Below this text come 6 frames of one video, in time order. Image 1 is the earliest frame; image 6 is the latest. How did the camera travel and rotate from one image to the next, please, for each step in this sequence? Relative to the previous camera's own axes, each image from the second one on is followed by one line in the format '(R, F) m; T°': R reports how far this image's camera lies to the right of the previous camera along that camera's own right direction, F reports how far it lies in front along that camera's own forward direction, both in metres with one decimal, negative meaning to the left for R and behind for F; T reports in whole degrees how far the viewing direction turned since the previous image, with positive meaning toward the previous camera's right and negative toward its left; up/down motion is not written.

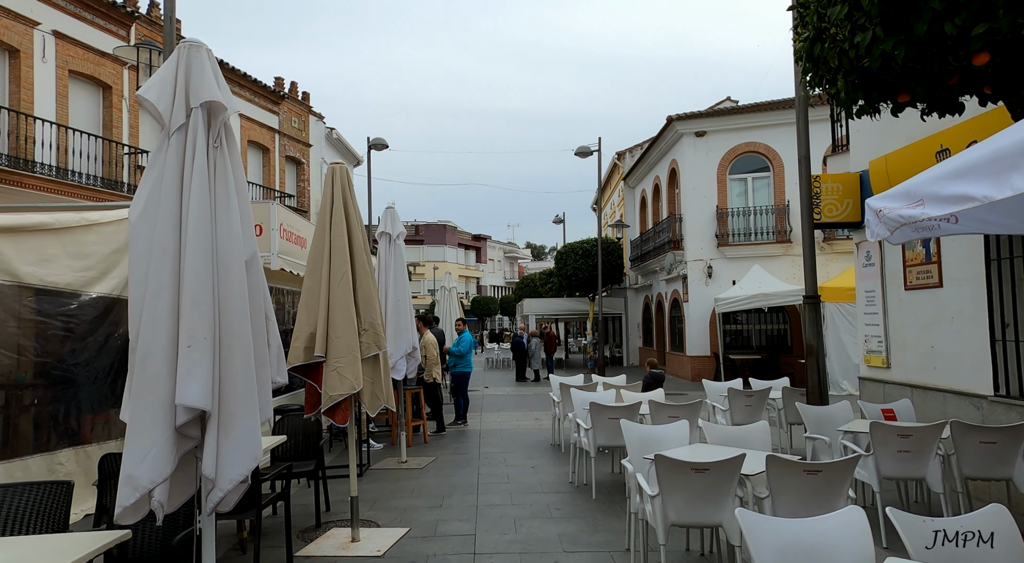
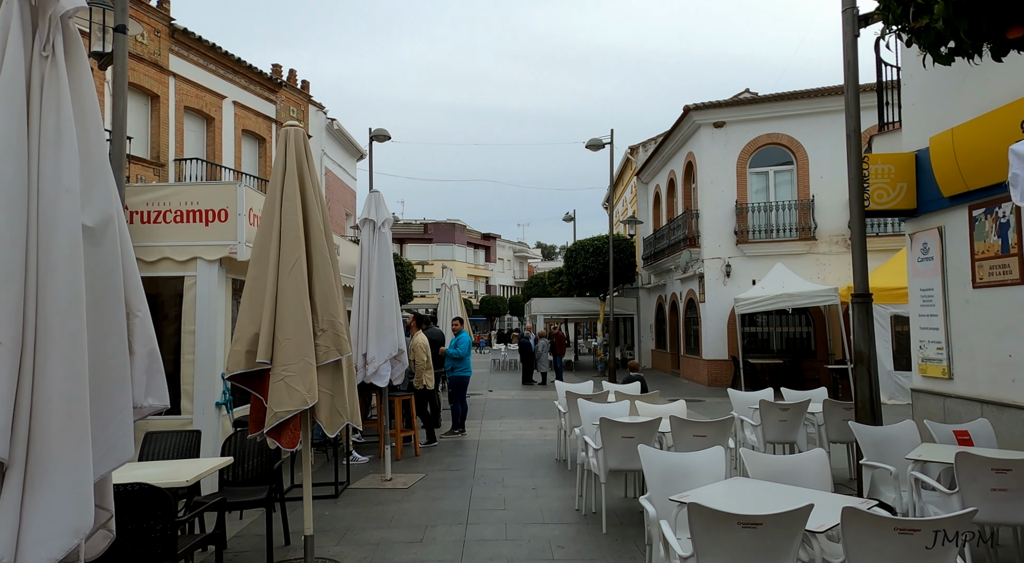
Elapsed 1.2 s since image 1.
(+0.1, +1.1) m; -1°
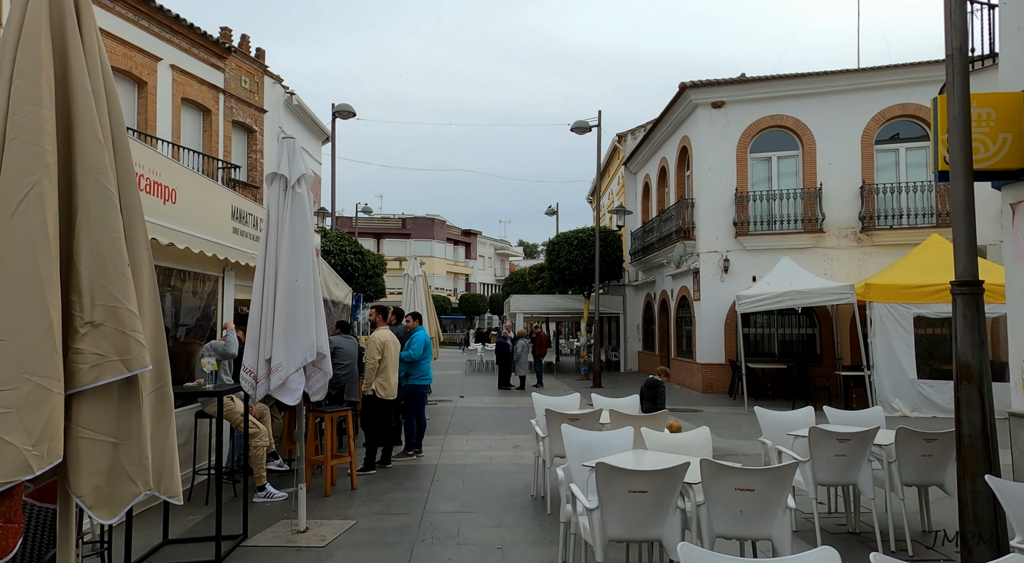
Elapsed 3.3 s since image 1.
(+0.2, +2.1) m; +2°
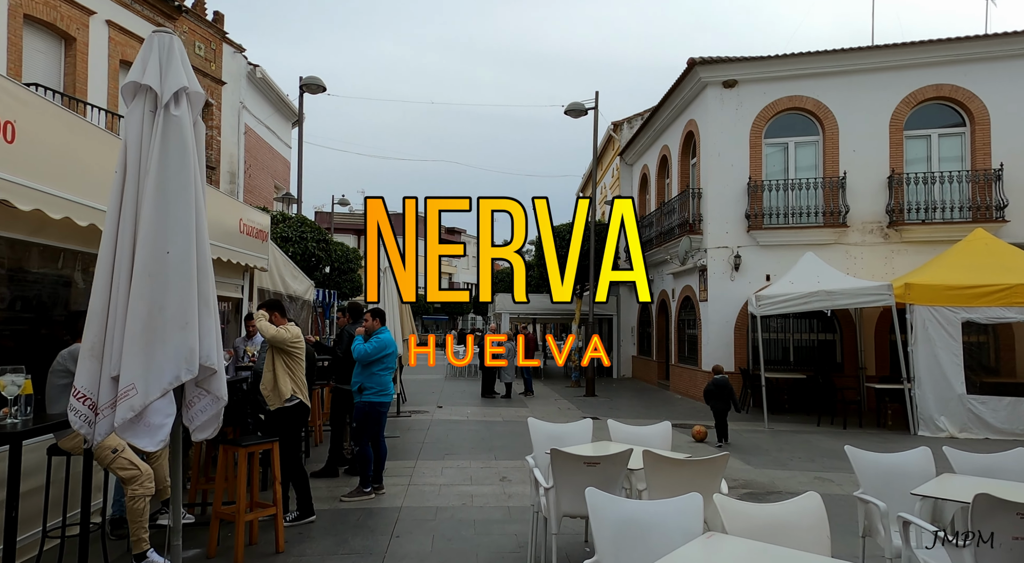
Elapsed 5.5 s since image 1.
(-0.1, +2.1) m; +1°
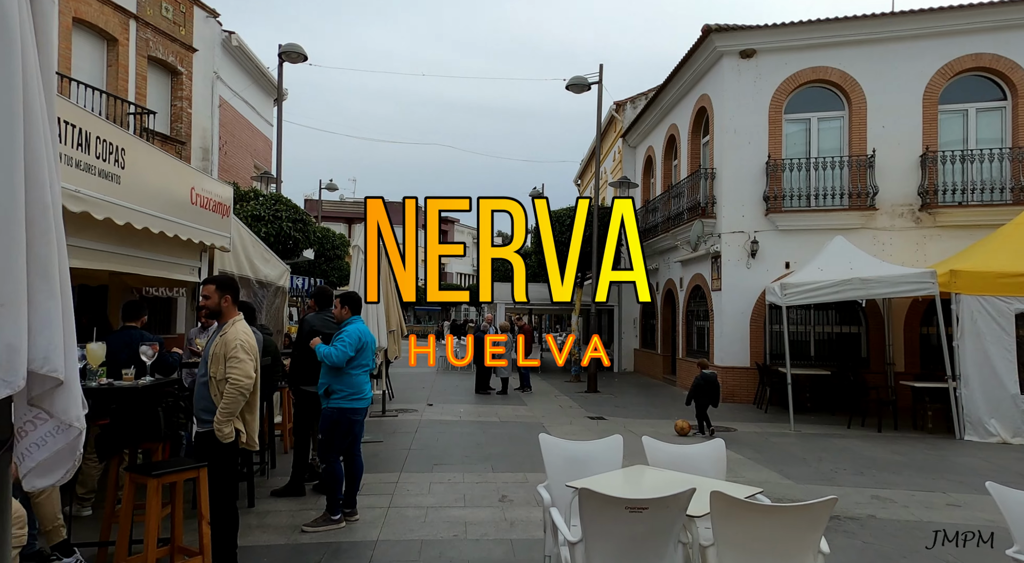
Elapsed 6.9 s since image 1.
(-0.1, +1.4) m; +1°
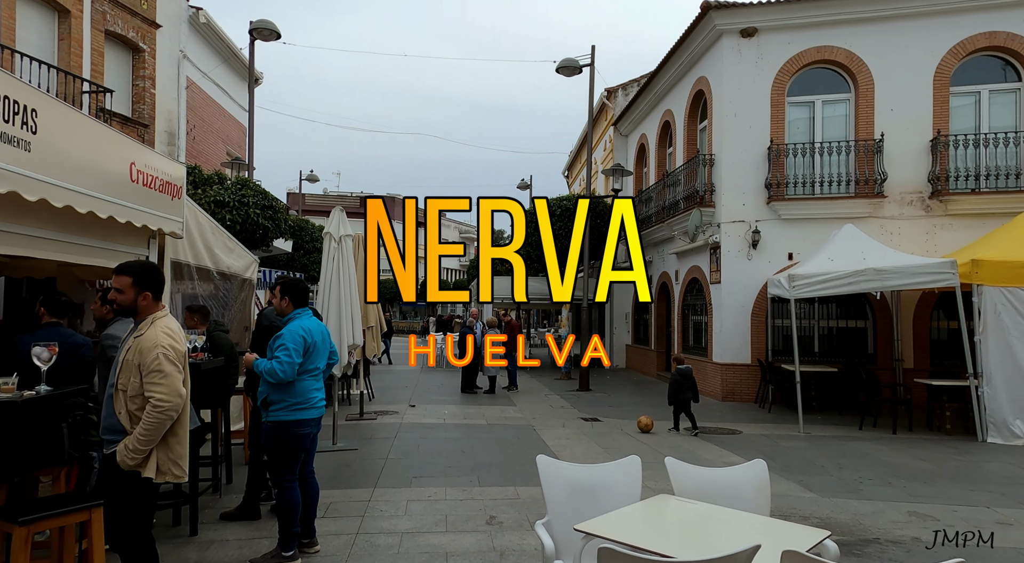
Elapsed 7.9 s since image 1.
(0.0, +0.9) m; +1°
